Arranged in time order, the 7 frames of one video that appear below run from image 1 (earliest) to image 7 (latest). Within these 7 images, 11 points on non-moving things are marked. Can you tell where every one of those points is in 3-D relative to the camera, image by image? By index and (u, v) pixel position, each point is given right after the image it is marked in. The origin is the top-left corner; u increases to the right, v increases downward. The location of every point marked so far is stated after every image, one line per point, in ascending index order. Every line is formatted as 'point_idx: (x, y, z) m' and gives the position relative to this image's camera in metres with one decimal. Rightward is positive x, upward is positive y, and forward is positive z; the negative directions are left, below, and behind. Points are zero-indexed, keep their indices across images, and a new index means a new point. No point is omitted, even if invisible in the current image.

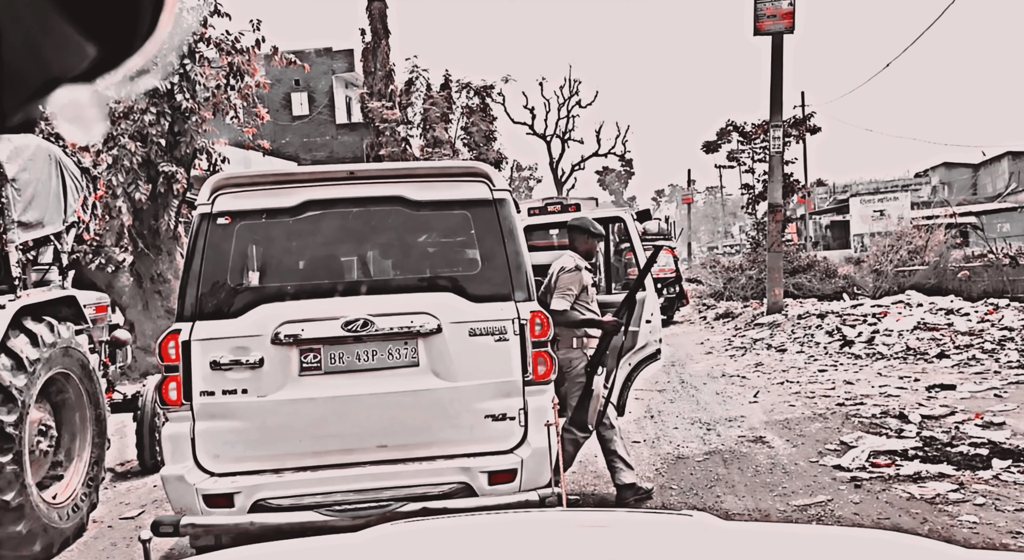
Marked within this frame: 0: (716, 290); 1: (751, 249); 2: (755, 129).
0: (+4.3, -0.2, +19.3) m
1: (+5.2, +0.7, +19.7) m
2: (+5.1, +3.2, +18.9) m
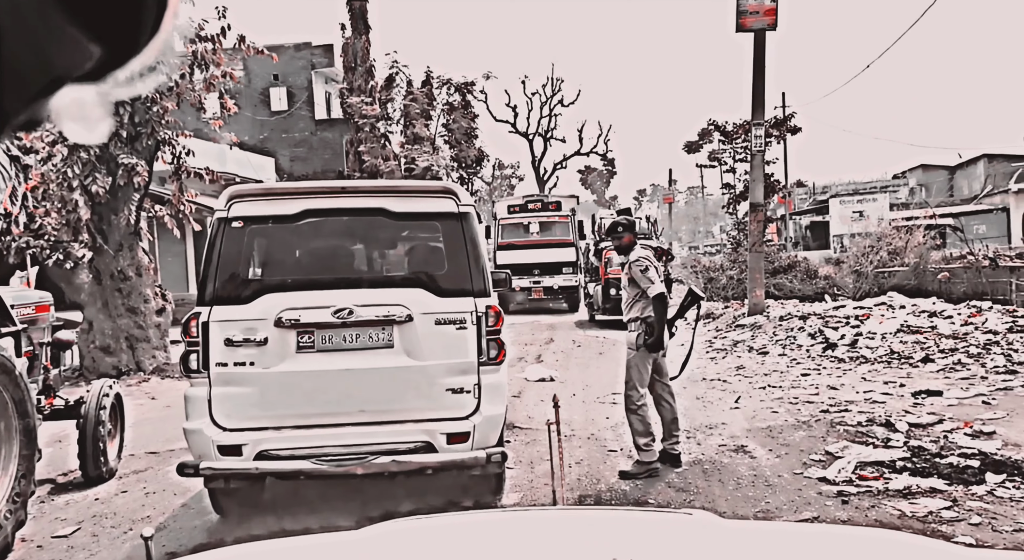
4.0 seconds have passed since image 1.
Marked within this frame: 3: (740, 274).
0: (+3.9, -0.2, +19.1) m
1: (+4.8, +0.7, +19.6) m
2: (+4.7, +3.2, +18.8) m
3: (+4.5, +0.1, +18.0) m
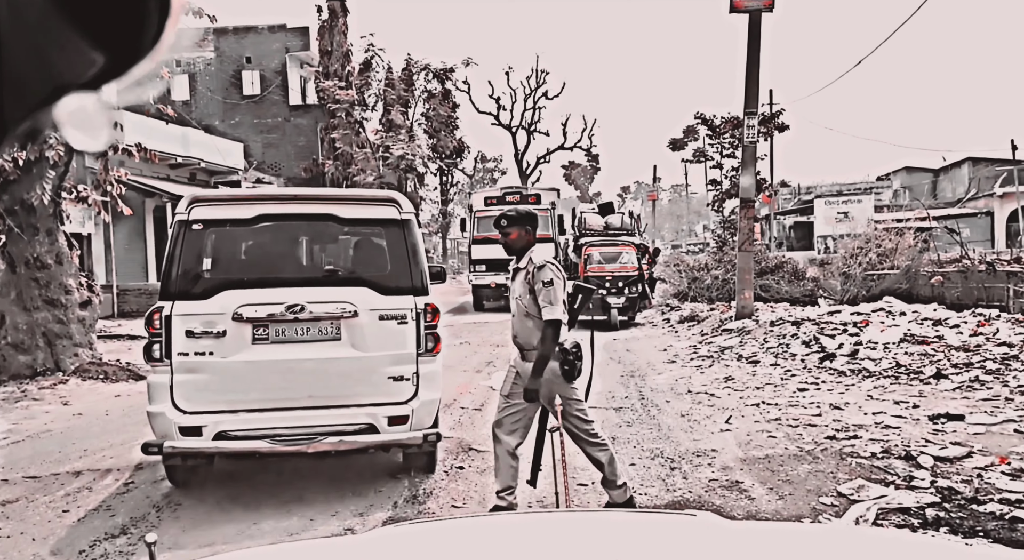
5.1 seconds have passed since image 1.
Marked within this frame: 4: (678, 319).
0: (+3.4, -0.2, +18.5) m
1: (+4.3, +0.7, +19.0) m
2: (+4.3, +3.2, +18.2) m
3: (+4.1, +0.1, +17.4) m
4: (+2.7, -0.7, +14.7) m
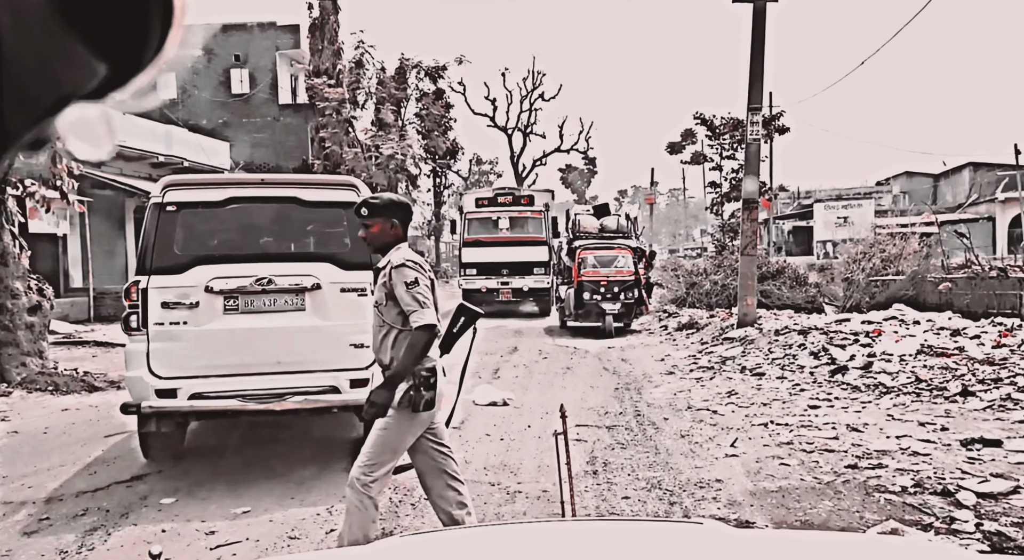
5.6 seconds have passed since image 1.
0: (+3.3, -0.3, +18.1) m
1: (+4.2, +0.6, +18.5) m
2: (+4.2, +3.1, +17.7) m
3: (+4.0, 0.0, +16.9) m
4: (+2.6, -0.7, +14.3) m
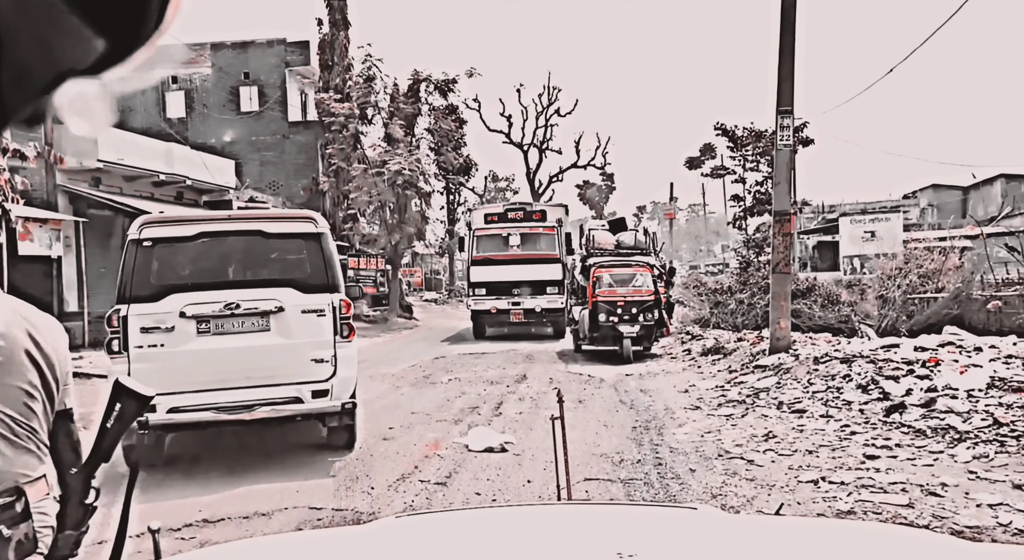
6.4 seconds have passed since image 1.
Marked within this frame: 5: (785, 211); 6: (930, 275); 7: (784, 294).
0: (+3.6, -0.7, +17.2) m
1: (+4.4, +0.2, +17.7) m
2: (+4.4, +2.7, +16.9) m
3: (+4.2, -0.3, +16.0) m
4: (+2.8, -1.0, +13.4) m
5: (+3.4, +0.9, +11.5) m
6: (+6.7, +0.1, +14.8) m
7: (+3.4, -0.1, +11.7) m
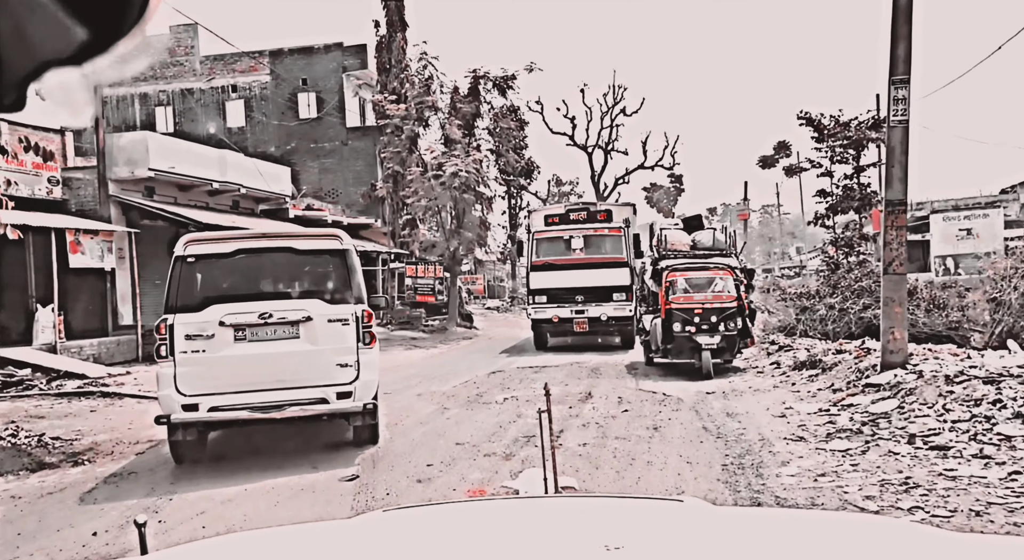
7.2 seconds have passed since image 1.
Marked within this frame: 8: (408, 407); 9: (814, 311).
0: (+4.7, -0.7, +15.9) m
1: (+5.6, +0.2, +16.3) m
2: (+5.5, +2.7, +15.6) m
3: (+5.2, -0.3, +14.7) m
4: (+3.7, -1.1, +12.2) m
5: (+4.1, +0.8, +10.3) m
6: (+7.7, +0.1, +13.3) m
7: (+4.1, -0.2, +10.4) m
8: (-1.1, -1.3, +9.5) m
9: (+4.9, -0.5, +15.1) m
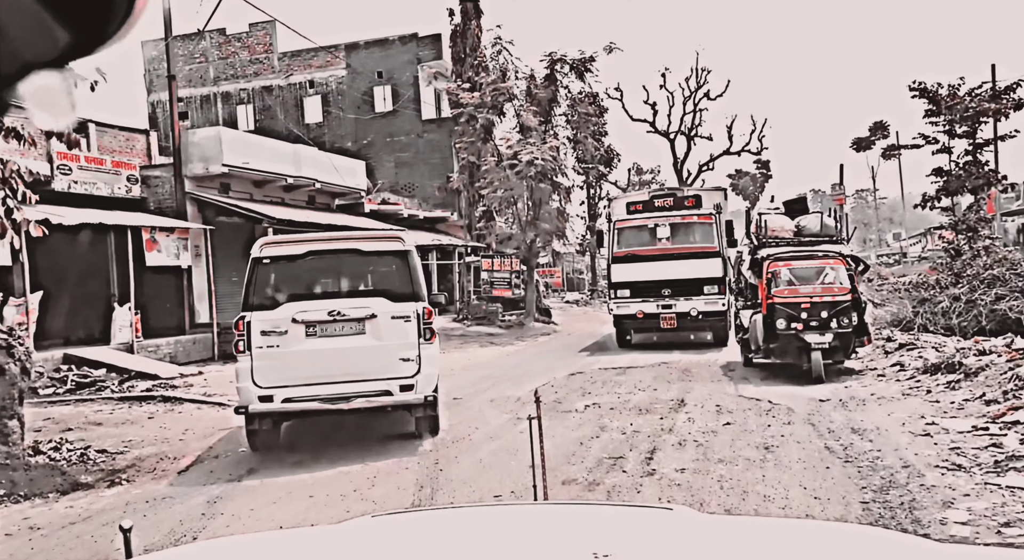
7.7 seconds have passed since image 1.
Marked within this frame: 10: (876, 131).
0: (+6.0, -0.5, +14.6) m
1: (+7.0, +0.4, +14.9) m
2: (+6.7, +2.9, +14.2) m
3: (+6.5, -0.2, +13.3) m
4: (+4.7, -0.9, +11.0) m
5: (+4.9, +1.0, +9.0) m
6: (+8.8, +0.3, +11.7) m
7: (+5.0, 0.0, +9.2) m
8: (-0.3, -1.3, +8.7) m
9: (+6.2, -0.3, +13.7) m
10: (+8.1, +3.4, +19.7) m
